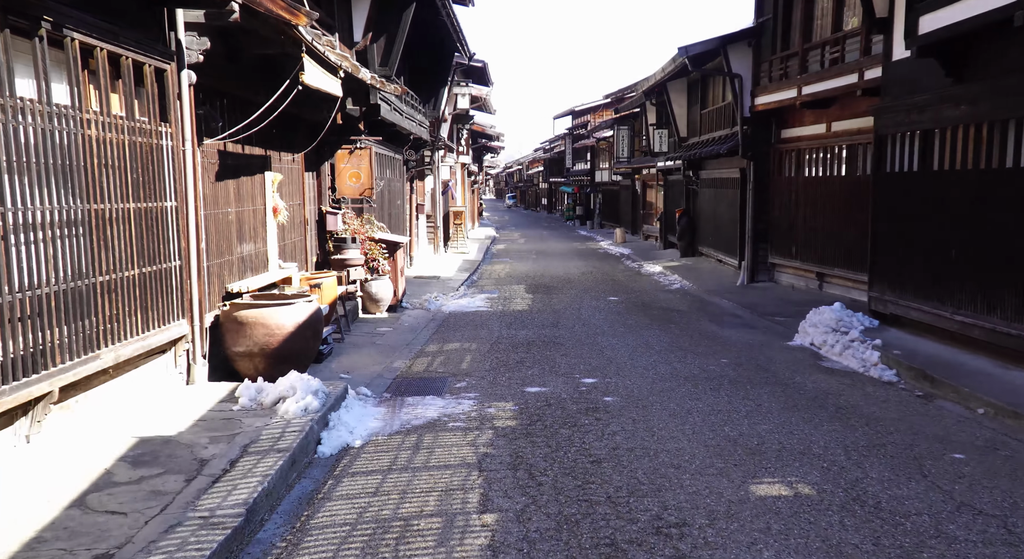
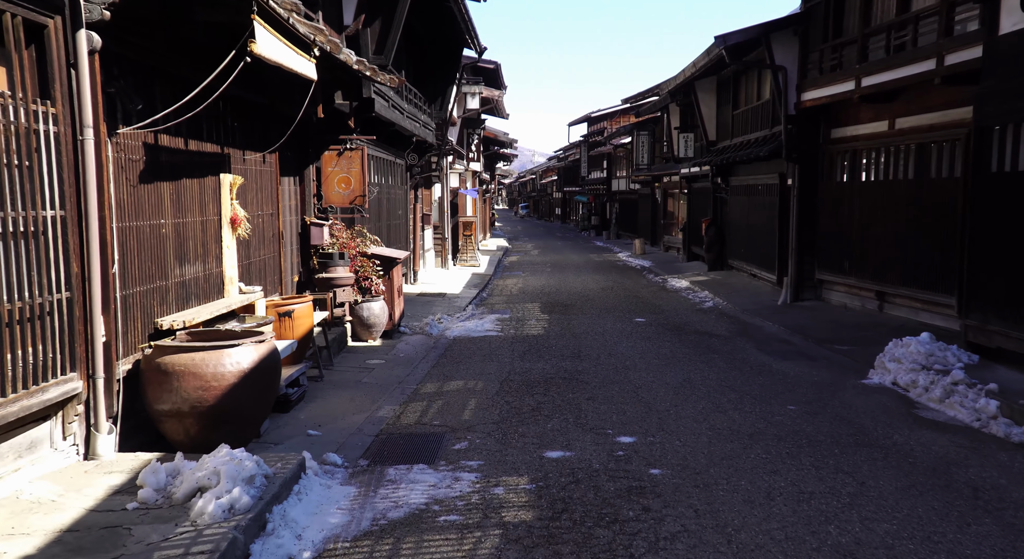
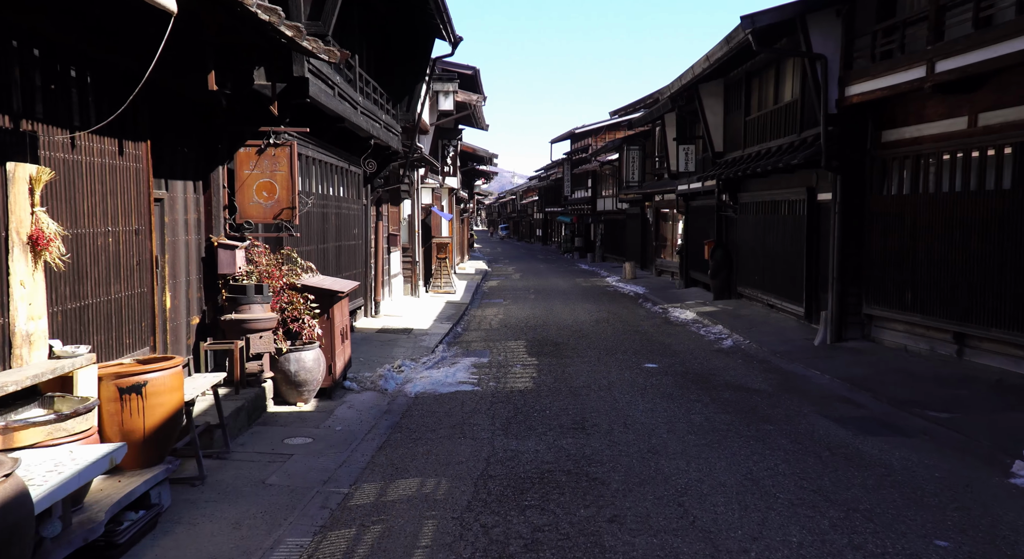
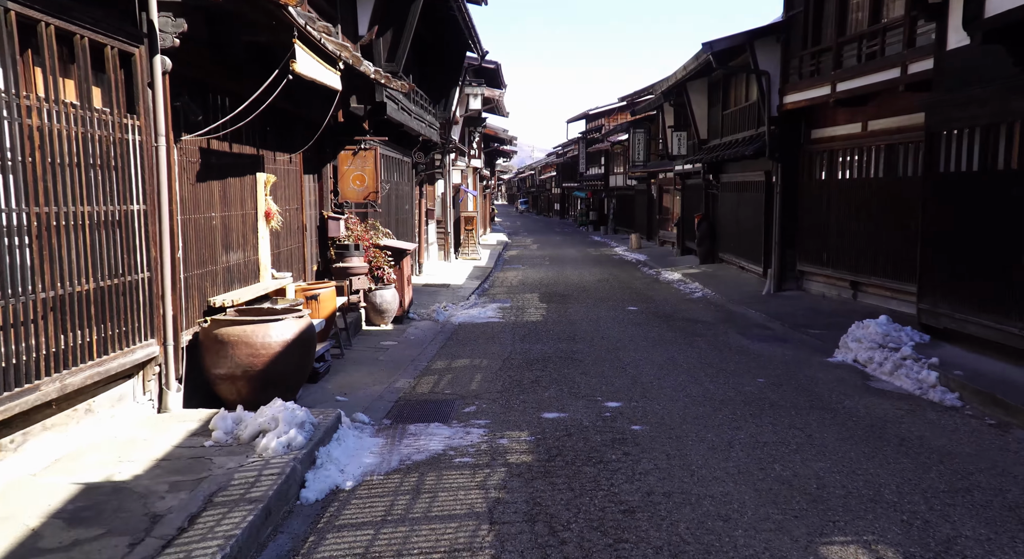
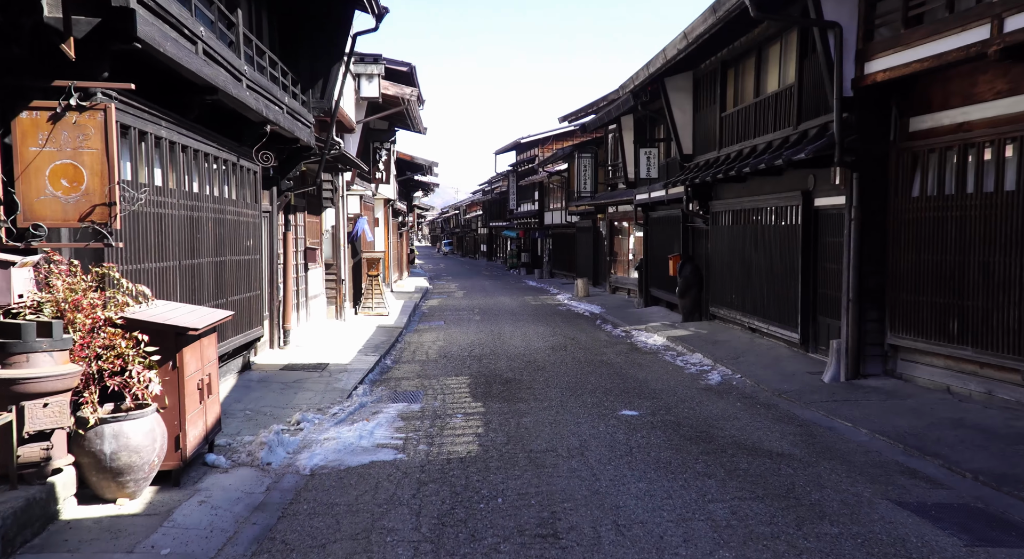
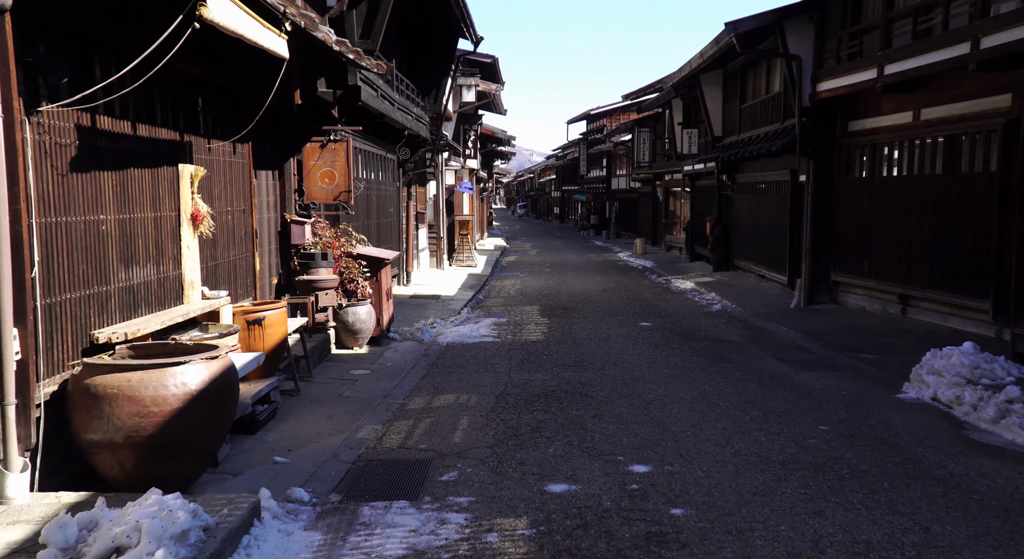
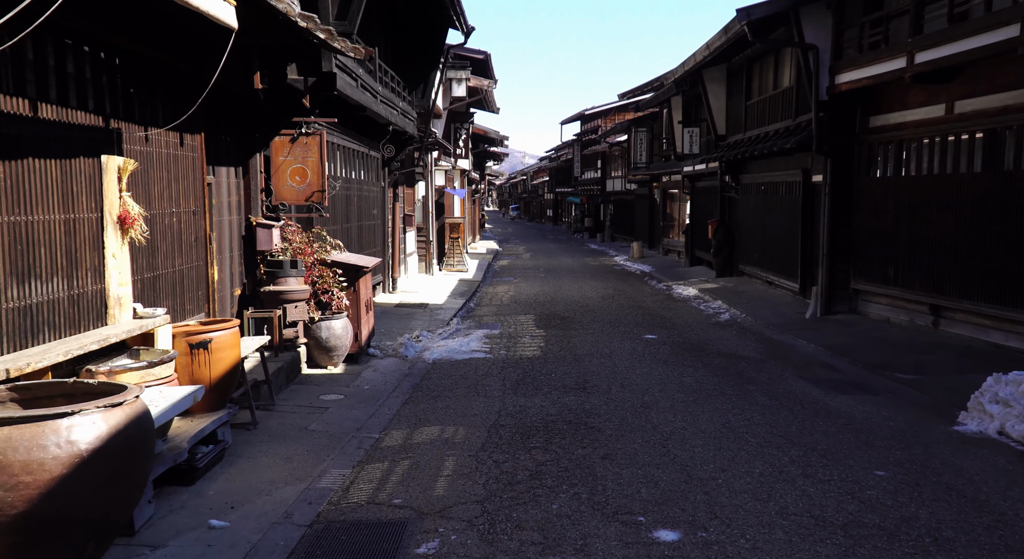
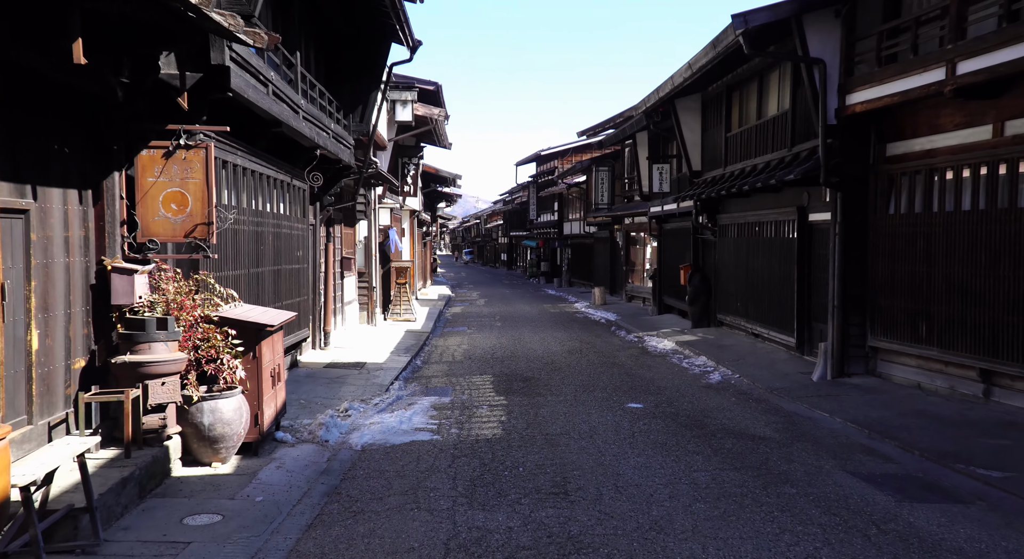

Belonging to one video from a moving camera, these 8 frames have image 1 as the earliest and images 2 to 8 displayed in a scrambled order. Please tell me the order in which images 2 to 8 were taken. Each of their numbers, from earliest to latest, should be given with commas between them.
4, 2, 6, 7, 3, 8, 5
